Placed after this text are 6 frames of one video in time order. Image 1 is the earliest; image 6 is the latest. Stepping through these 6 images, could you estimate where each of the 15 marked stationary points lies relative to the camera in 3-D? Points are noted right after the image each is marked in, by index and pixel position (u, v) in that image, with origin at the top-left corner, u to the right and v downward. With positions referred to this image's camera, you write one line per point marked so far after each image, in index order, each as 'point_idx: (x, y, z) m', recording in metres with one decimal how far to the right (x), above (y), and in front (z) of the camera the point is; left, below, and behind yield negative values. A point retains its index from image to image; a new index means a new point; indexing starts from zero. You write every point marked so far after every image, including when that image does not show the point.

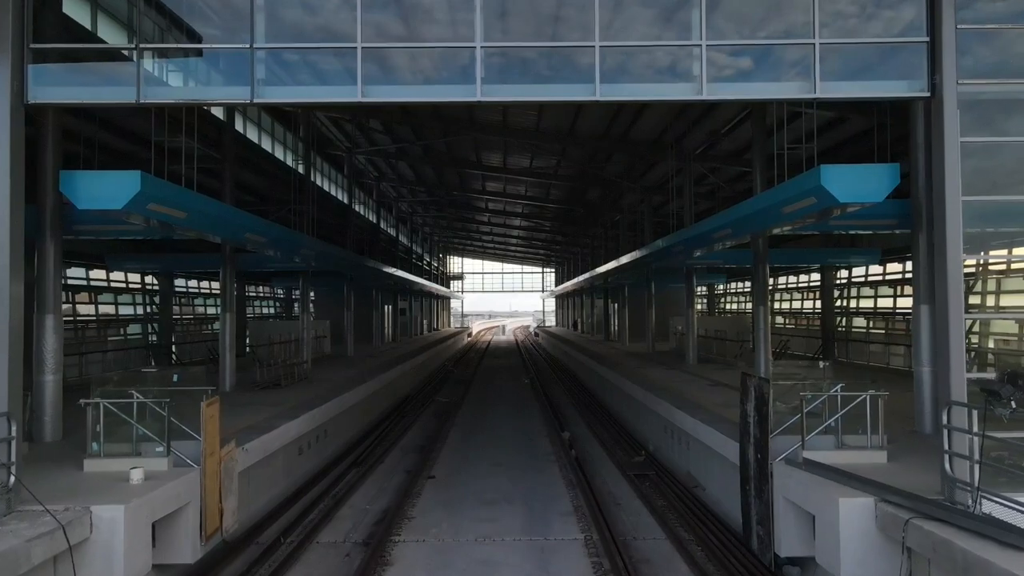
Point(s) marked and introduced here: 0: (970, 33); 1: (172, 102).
0: (+3.0, +1.7, +5.0) m
1: (-2.2, +1.3, +5.1) m
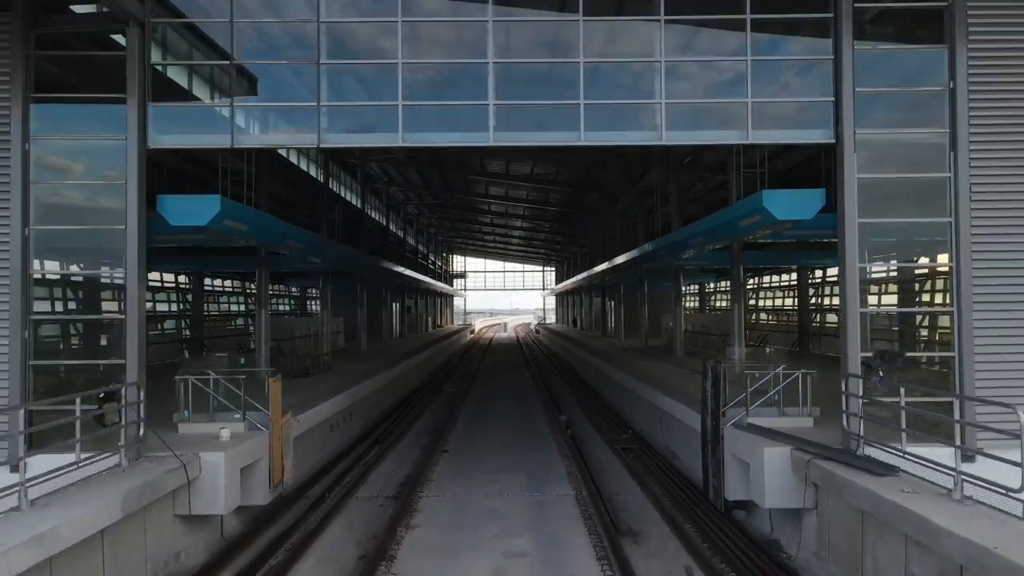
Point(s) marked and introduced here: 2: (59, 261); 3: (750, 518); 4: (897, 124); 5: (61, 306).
0: (+3.1, +1.7, +6.4) m
1: (-2.2, +1.2, +6.5) m
2: (-3.8, +0.2, +6.2) m
3: (+2.3, -2.2, +7.1) m
4: (+3.2, +1.4, +6.4) m
5: (-3.8, -0.1, +6.1) m
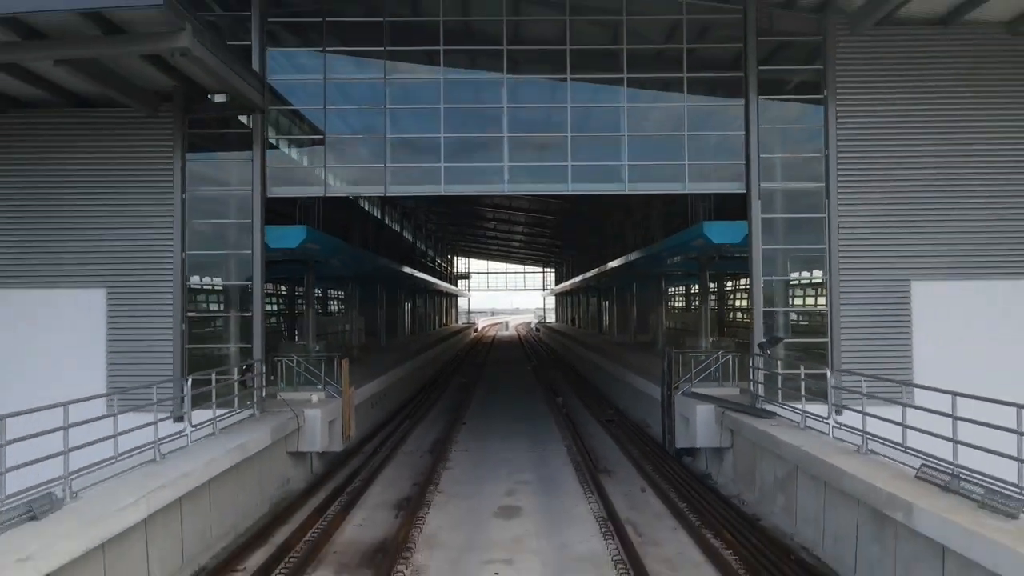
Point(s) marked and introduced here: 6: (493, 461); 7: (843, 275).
0: (+3.2, +1.6, +9.1) m
1: (-2.1, +1.2, +9.2) m
2: (-3.7, +0.1, +8.9) m
3: (+2.4, -2.3, +9.7) m
4: (+3.3, +1.3, +9.0) m
5: (-3.7, -0.2, +8.8) m
6: (-0.3, -2.4, +10.3) m
7: (+3.9, +0.1, +8.8) m
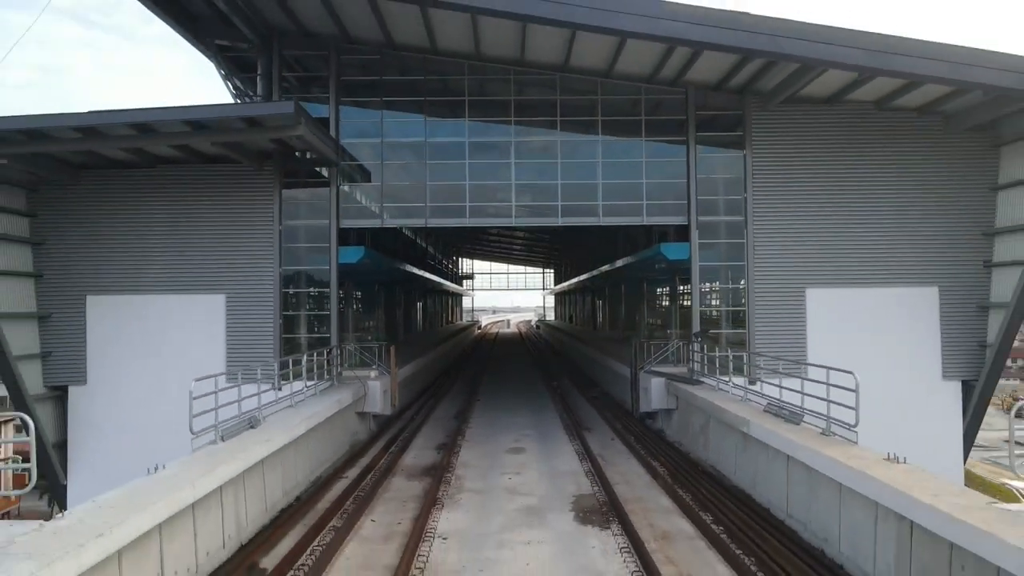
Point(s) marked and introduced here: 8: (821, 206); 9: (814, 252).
0: (+3.3, +1.5, +12.4) m
1: (-2.0, +1.1, +12.5) m
2: (-3.6, 0.0, +12.2) m
3: (+2.5, -2.4, +13.1) m
4: (+3.4, +1.2, +12.3) m
5: (-3.6, -0.3, +12.1) m
6: (-0.2, -2.5, +13.7) m
7: (+4.0, 0.0, +12.1) m
8: (+5.1, +1.3, +12.0) m
9: (+4.9, +0.6, +12.0) m
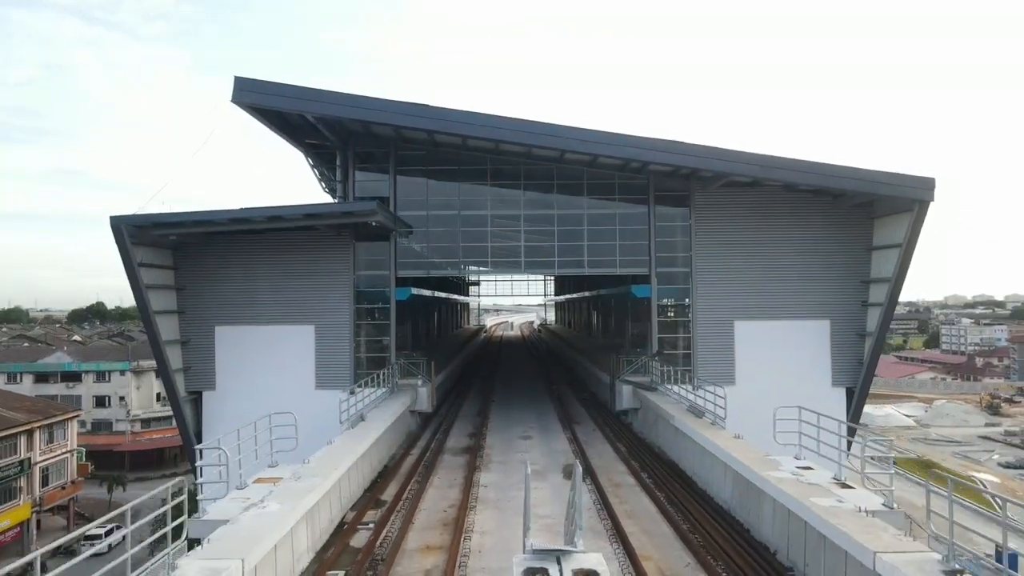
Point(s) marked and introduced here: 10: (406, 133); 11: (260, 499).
0: (+3.5, +0.8, +17.0) m
1: (-1.8, +0.3, +17.1) m
2: (-3.4, -0.7, +16.8) m
3: (+2.7, -3.1, +17.6) m
4: (+3.6, +0.5, +16.9) m
5: (-3.4, -1.0, +16.7) m
6: (+0.1, -3.2, +18.3) m
7: (+4.2, -0.7, +16.7) m
8: (+5.3, +0.6, +16.6) m
9: (+5.2, -0.2, +16.6) m
10: (-2.4, +3.5, +16.5) m
11: (-2.6, -2.1, +7.5) m
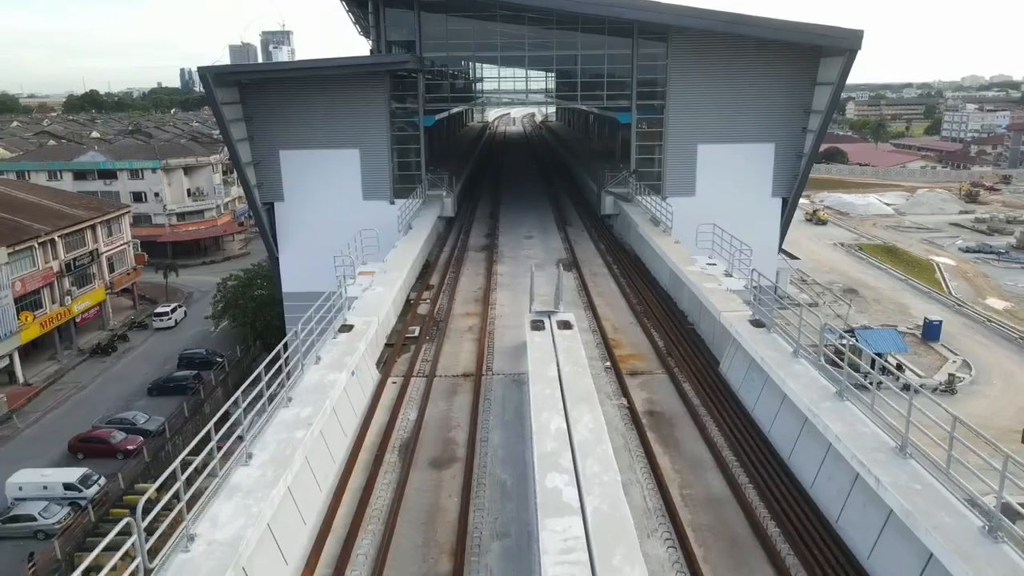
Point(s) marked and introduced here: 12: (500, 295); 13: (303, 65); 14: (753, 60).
0: (+3.7, +5.6, +20.4) m
1: (-1.6, +5.2, +20.7) m
2: (-3.2, +4.1, +20.7) m
3: (+2.9, +2.0, +22.2) m
4: (+3.8, +5.3, +20.5) m
5: (-3.2, +3.7, +20.7) m
6: (+0.2, +2.1, +22.8) m
7: (+4.4, +4.1, +20.6) m
8: (+5.5, +5.3, +20.1) m
9: (+5.3, +4.6, +20.3) m
10: (-2.2, +8.0, +19.2) m
11: (-2.4, +0.1, +12.2) m
12: (-0.3, -0.1, +14.8) m
13: (-5.1, +5.5, +18.0) m
14: (+6.5, +6.2, +19.8) m
